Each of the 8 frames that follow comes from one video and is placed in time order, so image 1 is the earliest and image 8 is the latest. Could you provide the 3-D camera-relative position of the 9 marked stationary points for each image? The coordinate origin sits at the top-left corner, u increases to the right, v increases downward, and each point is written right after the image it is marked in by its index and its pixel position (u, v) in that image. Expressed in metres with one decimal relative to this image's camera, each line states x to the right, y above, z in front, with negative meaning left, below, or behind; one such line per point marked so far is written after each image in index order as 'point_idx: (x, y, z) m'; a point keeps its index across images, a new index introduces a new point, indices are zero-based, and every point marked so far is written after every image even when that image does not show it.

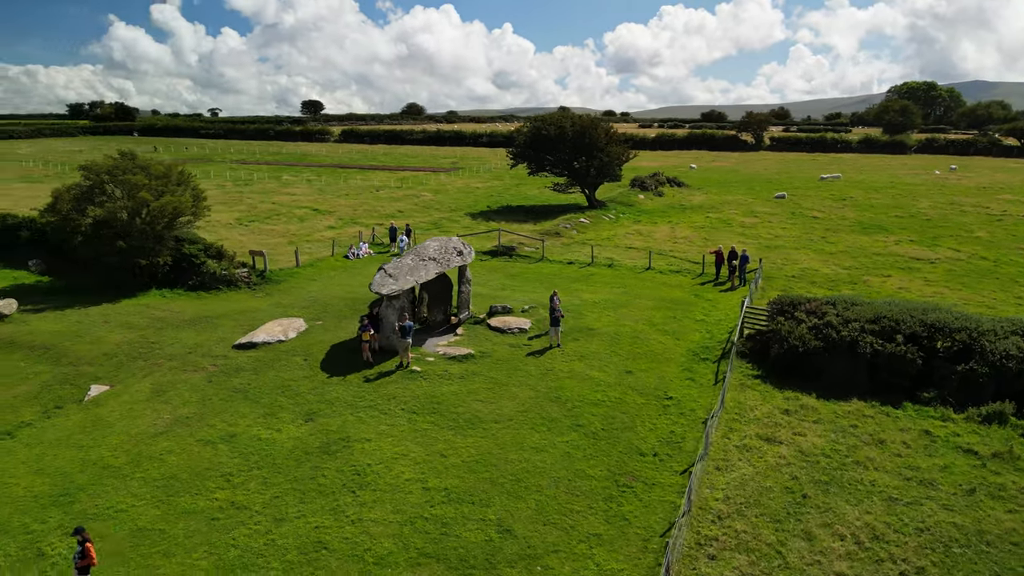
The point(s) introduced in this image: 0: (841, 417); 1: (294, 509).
0: (+8.2, -3.2, +18.7) m
1: (-4.4, -4.5, +15.0) m
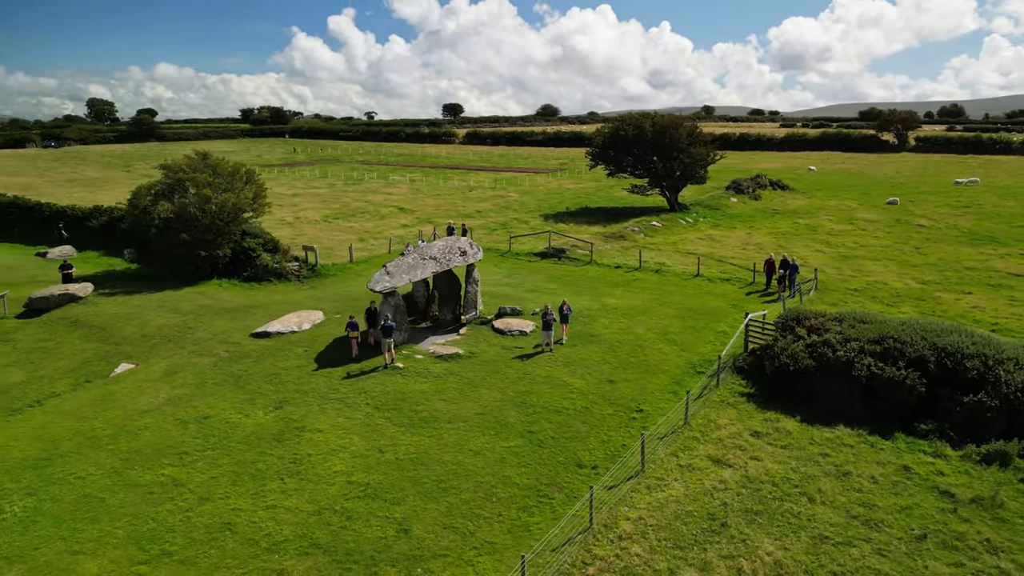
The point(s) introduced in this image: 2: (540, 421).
0: (+6.9, -3.6, +17.1) m
1: (-6.2, -4.3, +15.9) m
2: (+0.7, -3.3, +18.5) m
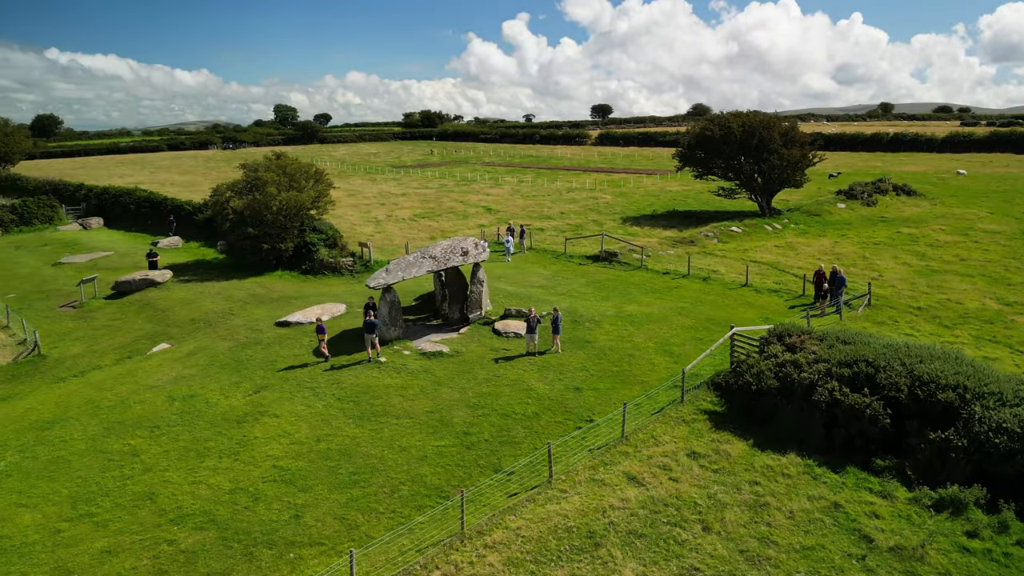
0: (+5.0, -3.9, +15.8) m
1: (-8.1, -4.1, +17.3) m
2: (-0.7, -3.4, +18.5) m
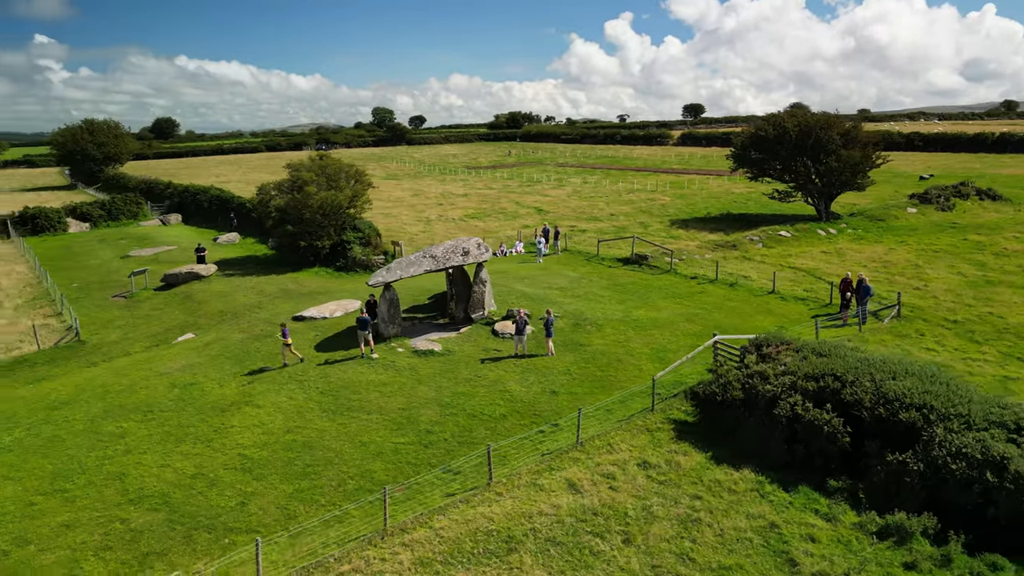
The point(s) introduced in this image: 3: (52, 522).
0: (+3.8, -4.0, +15.2) m
1: (-9.1, -3.9, +18.4) m
2: (-1.6, -3.4, +18.6) m
3: (-9.5, -4.8, +15.4) m
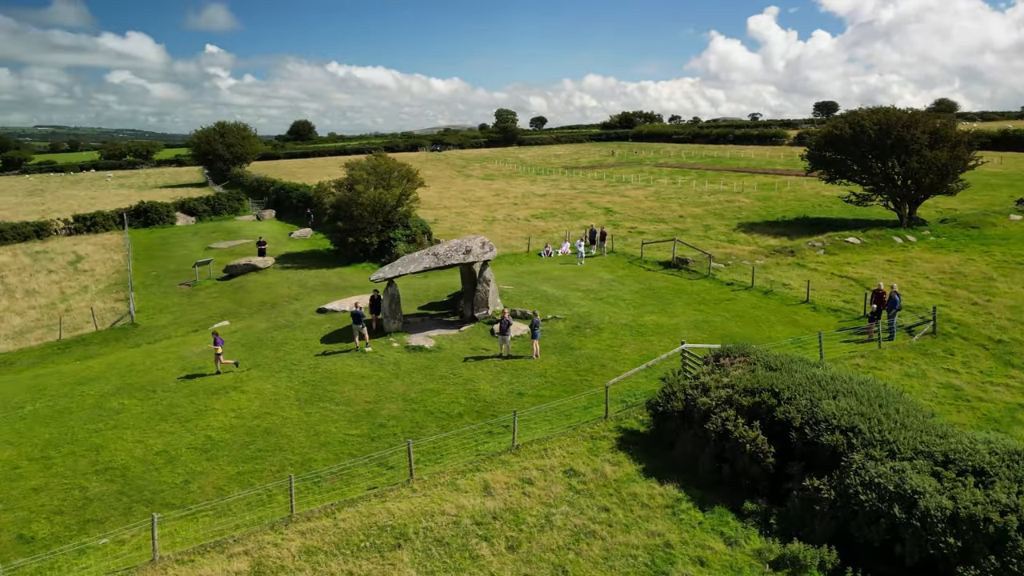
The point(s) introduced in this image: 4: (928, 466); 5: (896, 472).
0: (+2.0, -4.1, +14.6) m
1: (-10.1, -3.6, +19.9) m
2: (-2.7, -3.3, +18.8) m
3: (-11.1, -4.5, +17.0) m
4: (+6.6, -2.8, +11.9) m
5: (+6.1, -2.9, +11.9) m
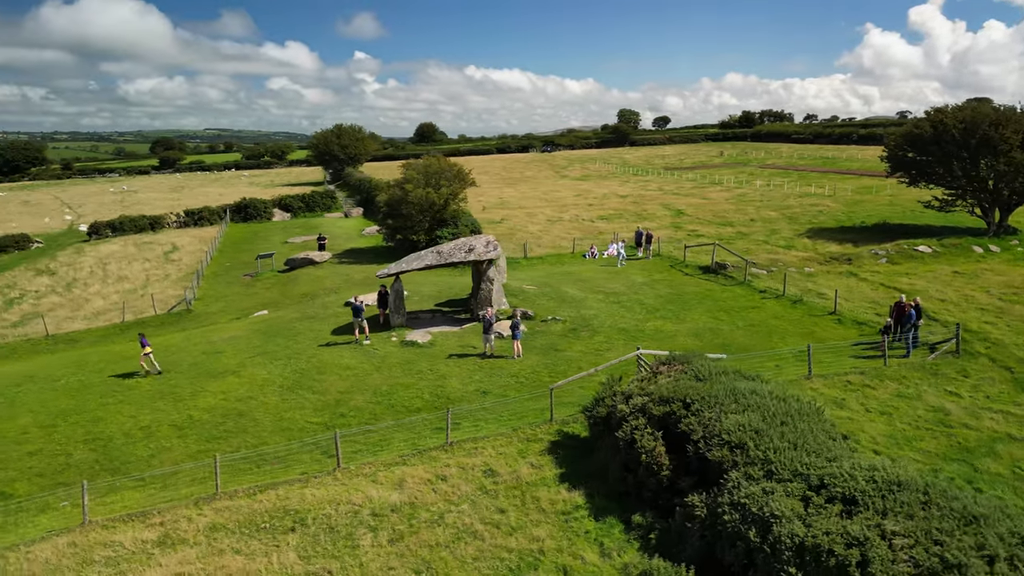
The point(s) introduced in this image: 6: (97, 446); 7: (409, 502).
0: (+0.1, -4.1, +14.4) m
1: (-11.0, -3.2, +21.7) m
2: (-3.8, -3.2, +19.4) m
3: (-12.4, -4.1, +19.0) m
4: (+4.2, -3.0, +11.0) m
5: (+3.8, -3.1, +11.1) m
6: (-10.5, -4.0, +18.9) m
7: (-2.0, -4.2, +14.5) m
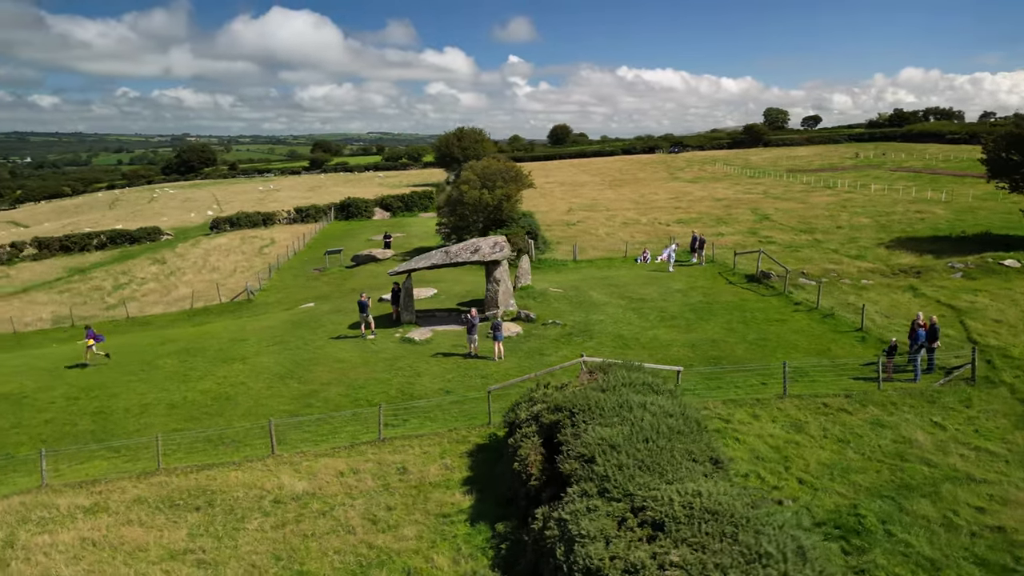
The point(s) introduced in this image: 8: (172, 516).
0: (-2.0, -4.1, +14.6) m
1: (-11.5, -2.9, +23.7) m
2: (-4.9, -3.1, +20.2) m
3: (-13.4, -3.7, +21.3) m
4: (+1.5, -3.1, +10.4) m
5: (+1.0, -3.2, +10.6) m
6: (-11.5, -3.6, +20.9) m
7: (-4.0, -4.1, +15.0) m
8: (-6.6, -4.5, +14.5) m
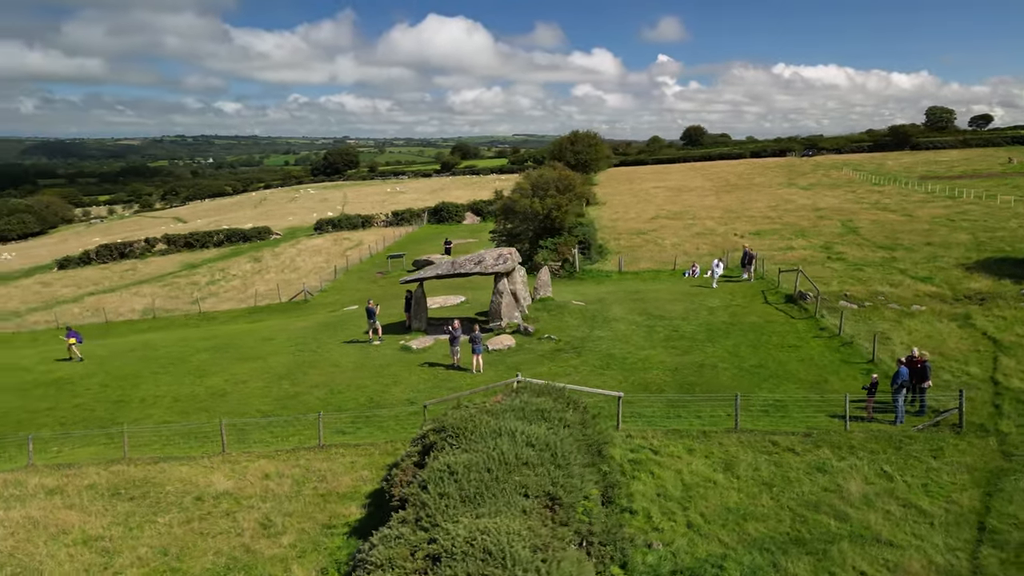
0: (-4.1, -4.4, +15.1) m
1: (-11.6, -3.0, +25.8) m
2: (-5.8, -3.3, +21.2) m
3: (-14.0, -3.7, +23.9) m
4: (-1.4, -3.5, +10.4) m
5: (-1.8, -3.6, +10.7) m
6: (-12.3, -3.7, +23.1) m
7: (-5.9, -4.4, +15.9) m
8: (-8.6, -4.6, +15.9) m
